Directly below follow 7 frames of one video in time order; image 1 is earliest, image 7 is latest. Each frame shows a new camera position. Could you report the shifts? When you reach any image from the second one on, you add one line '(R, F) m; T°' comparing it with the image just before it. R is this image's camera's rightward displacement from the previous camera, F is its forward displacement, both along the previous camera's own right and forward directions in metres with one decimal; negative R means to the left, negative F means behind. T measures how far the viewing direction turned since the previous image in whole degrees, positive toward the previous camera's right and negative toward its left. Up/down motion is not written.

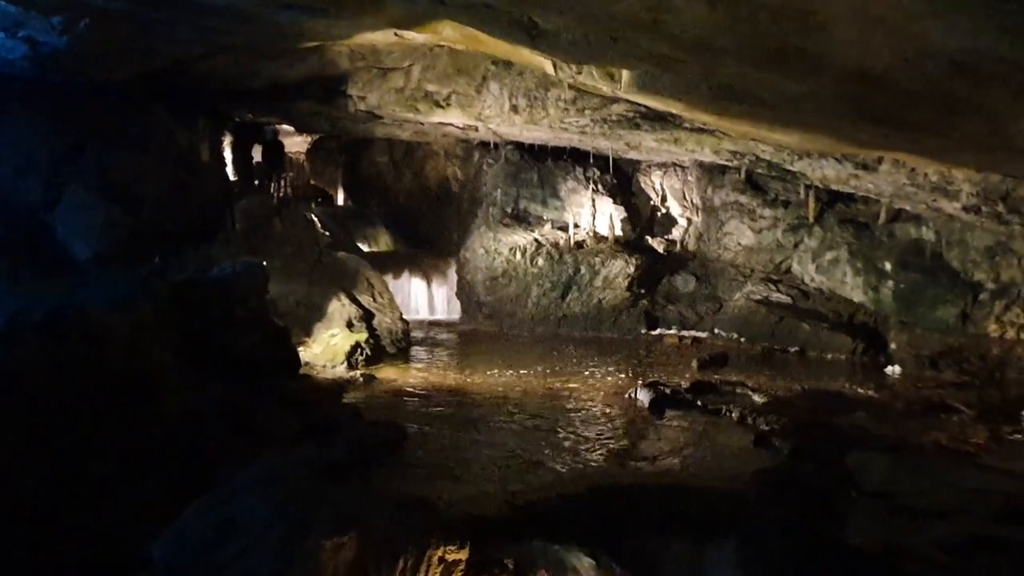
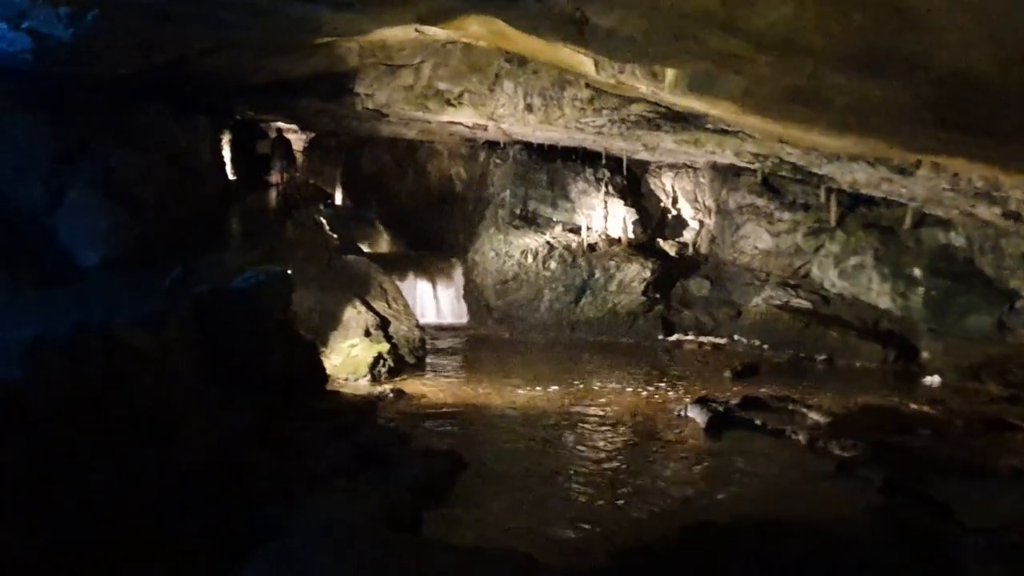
(-0.5, +0.4) m; +1°
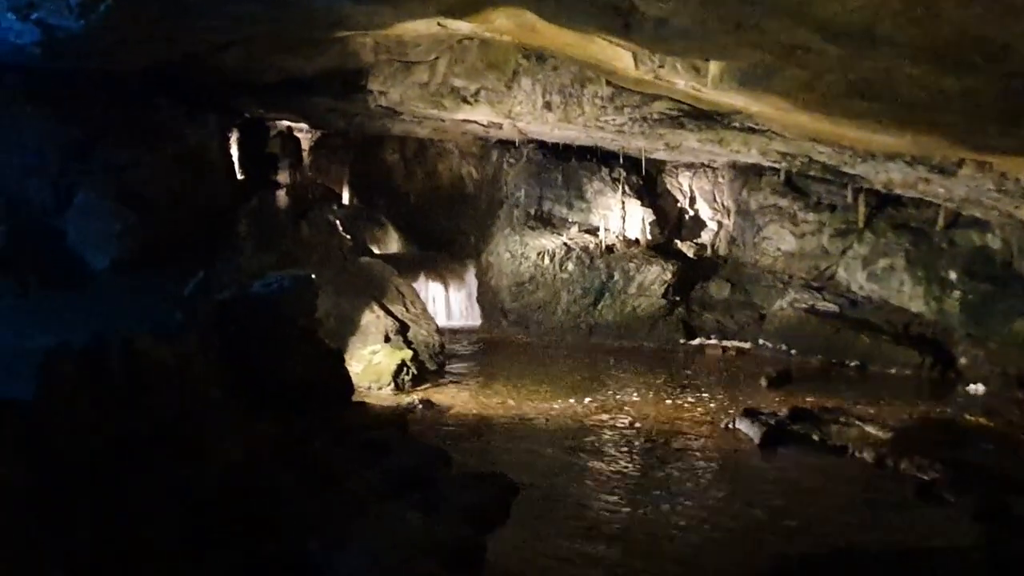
(-0.3, +0.3) m; 0°
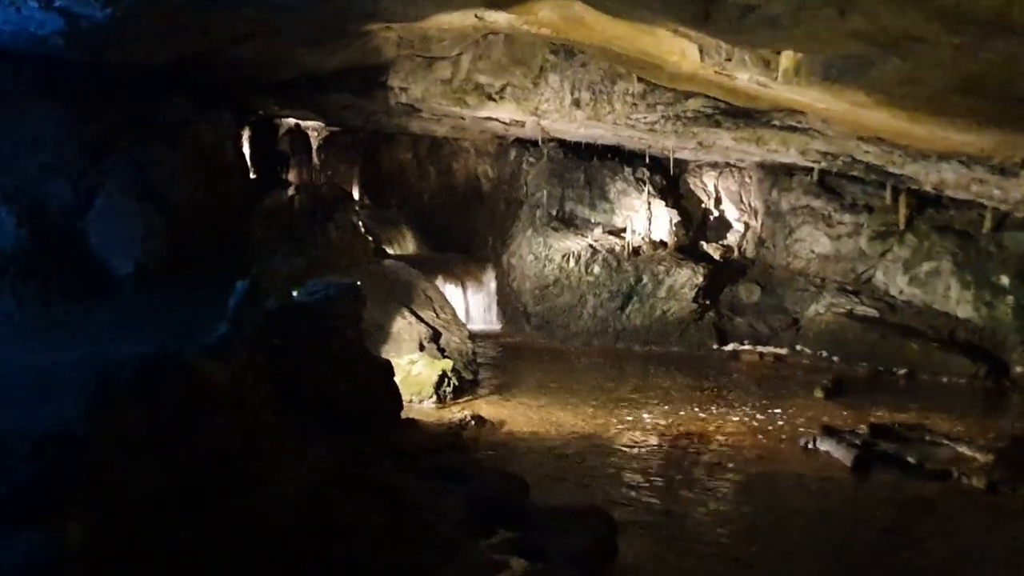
(-0.5, +0.4) m; 0°
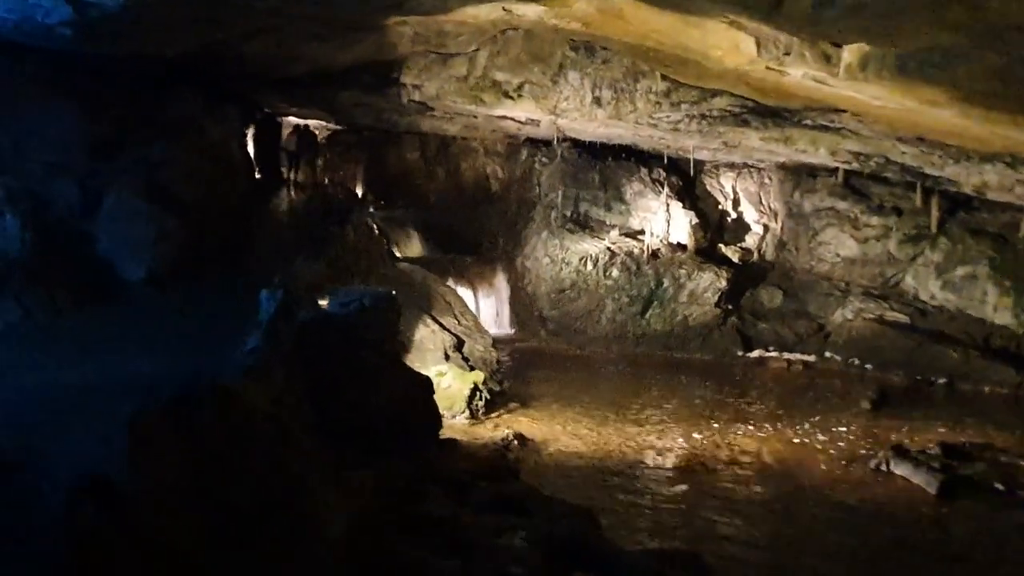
(-0.4, +0.4) m; +1°
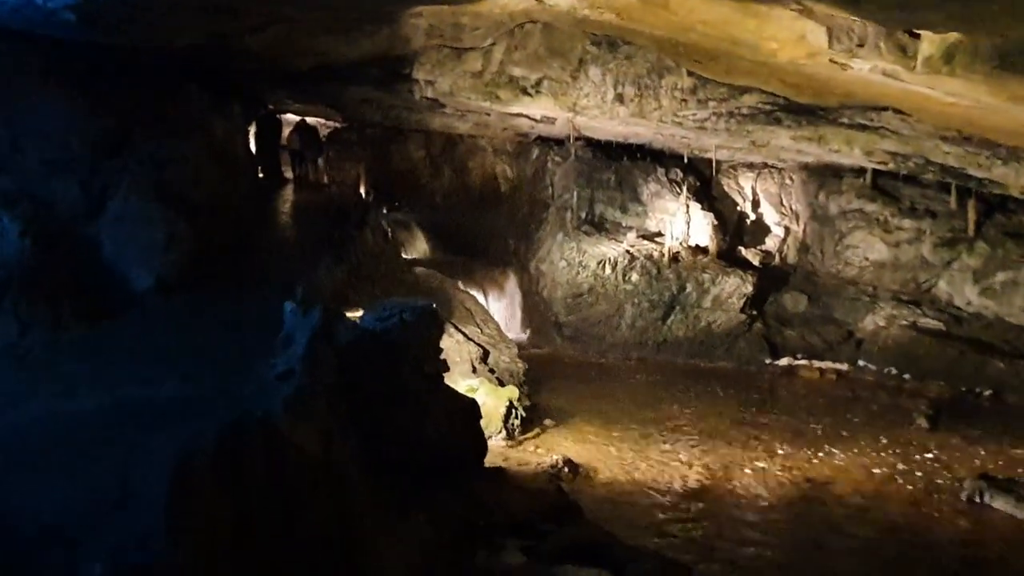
(-0.4, +0.5) m; +1°
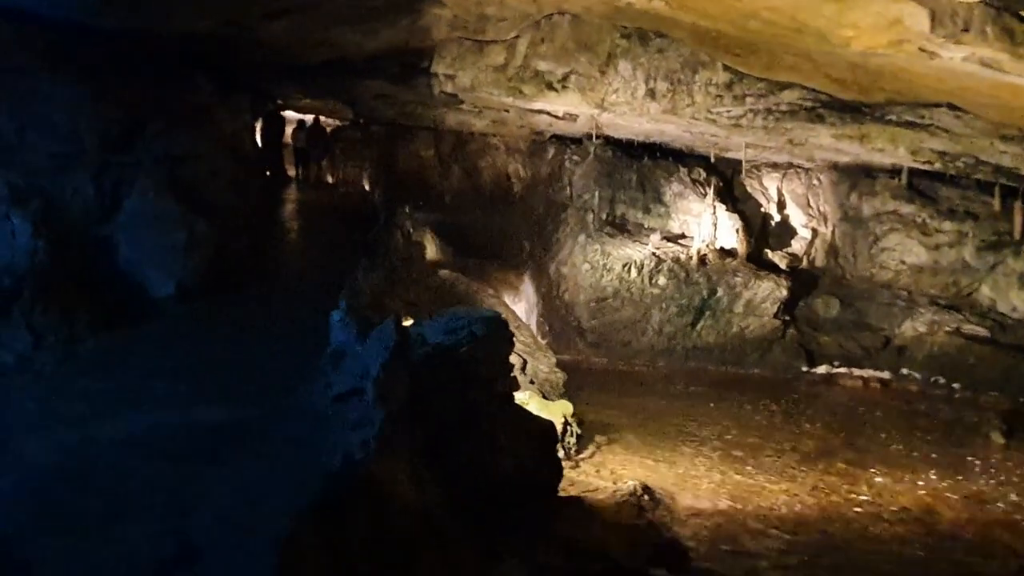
(-0.5, +0.5) m; +1°
